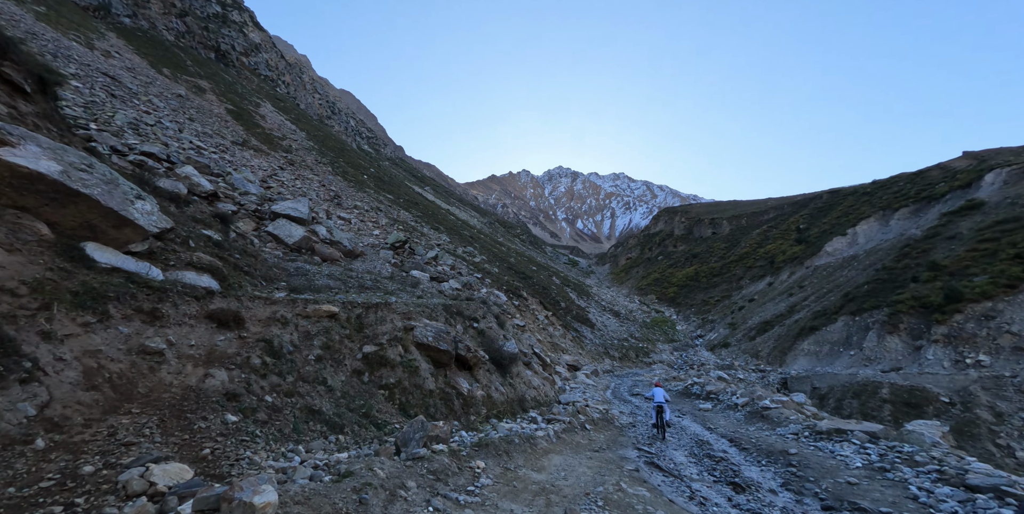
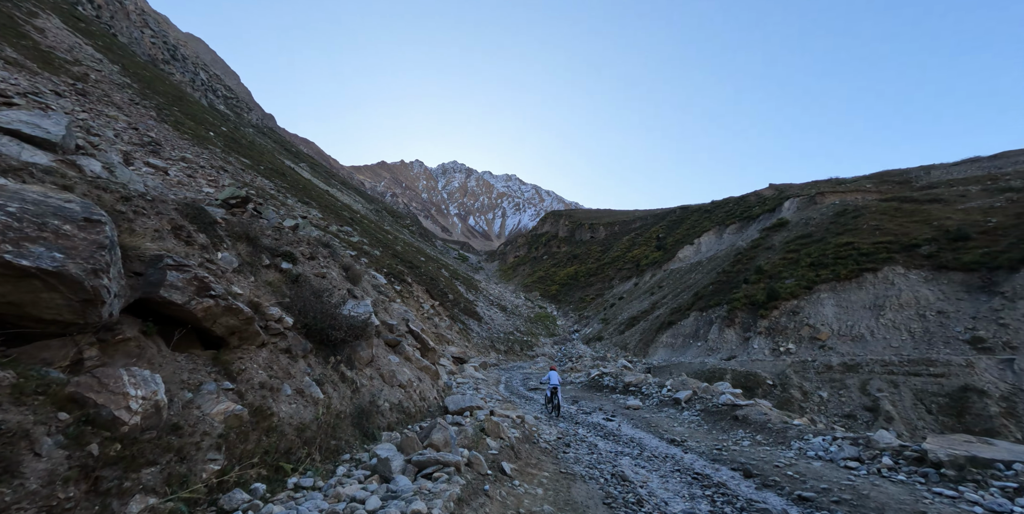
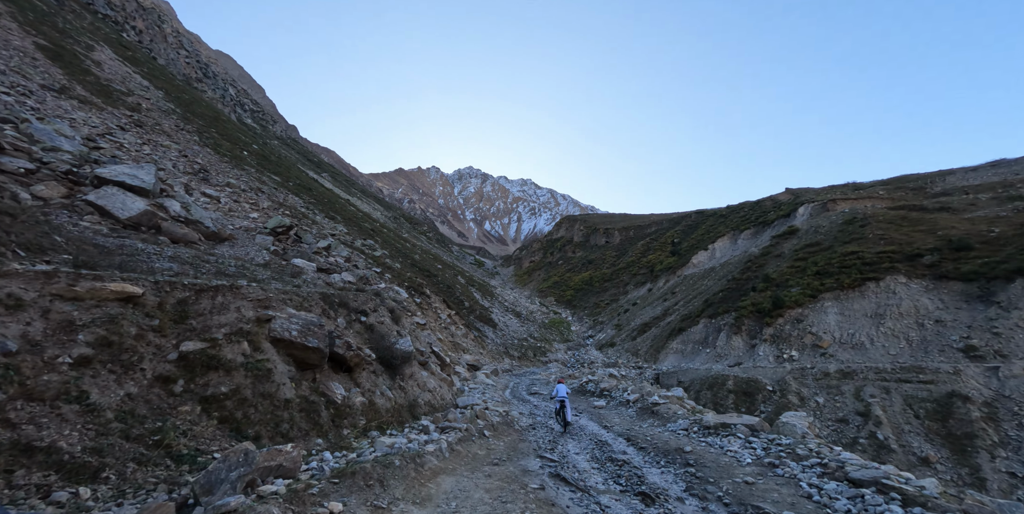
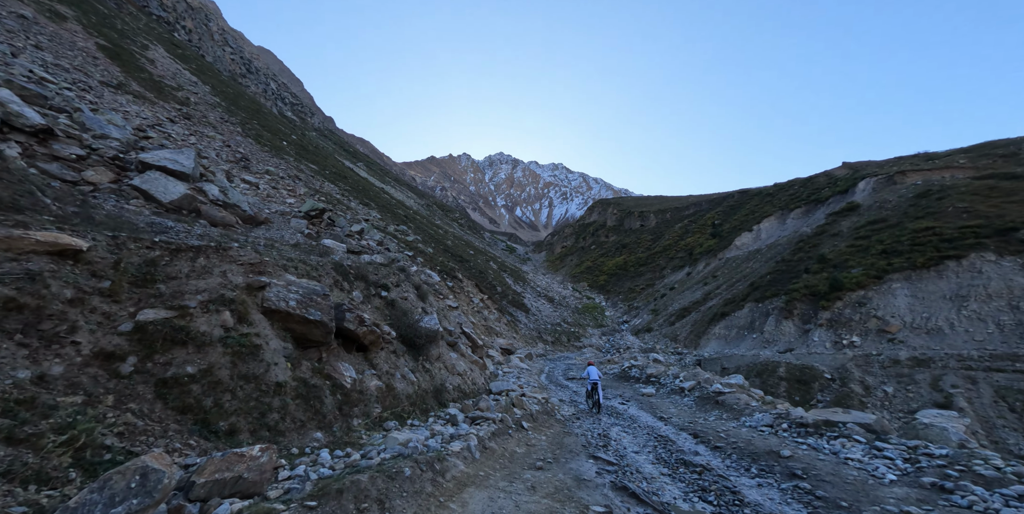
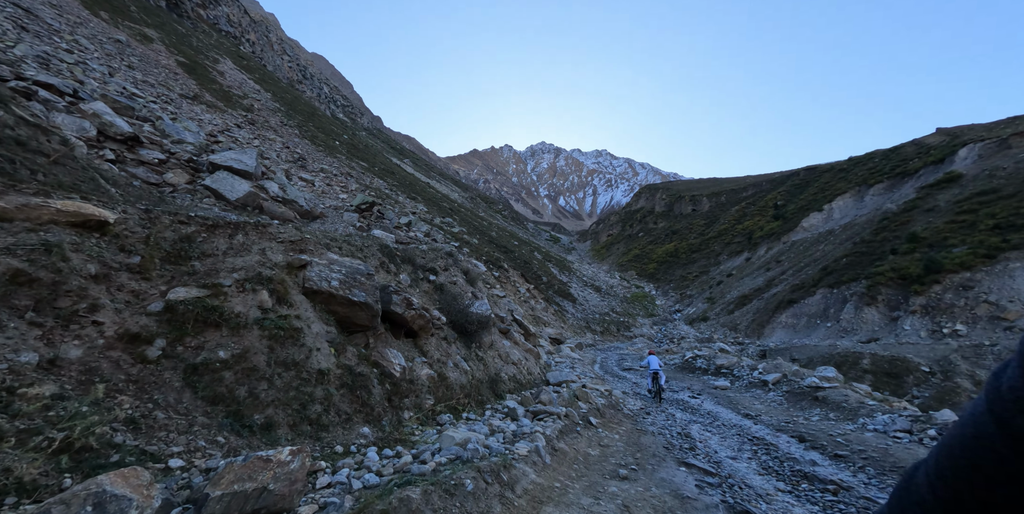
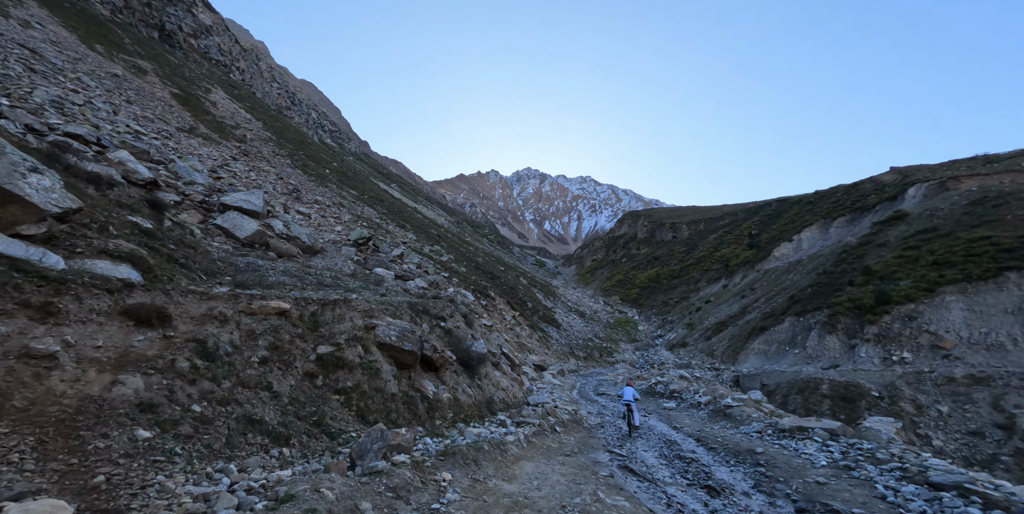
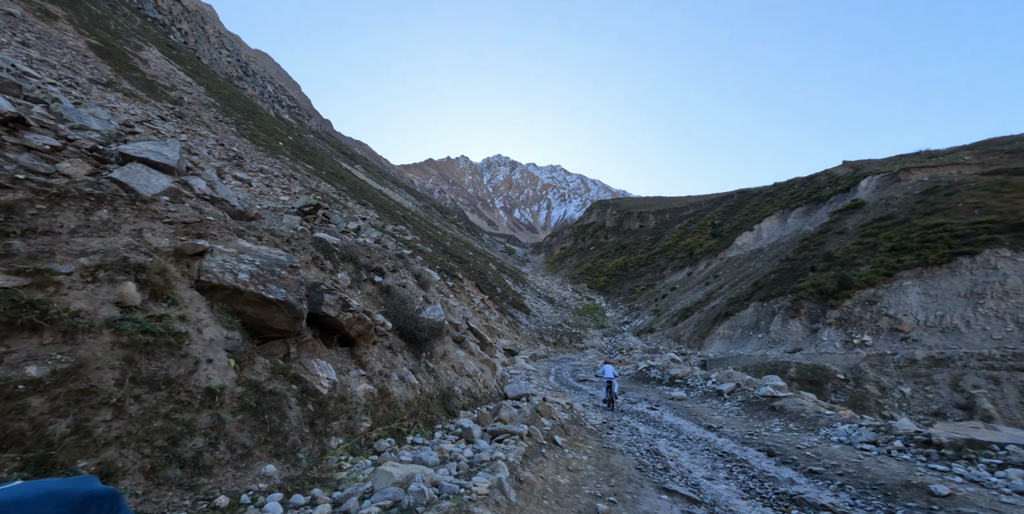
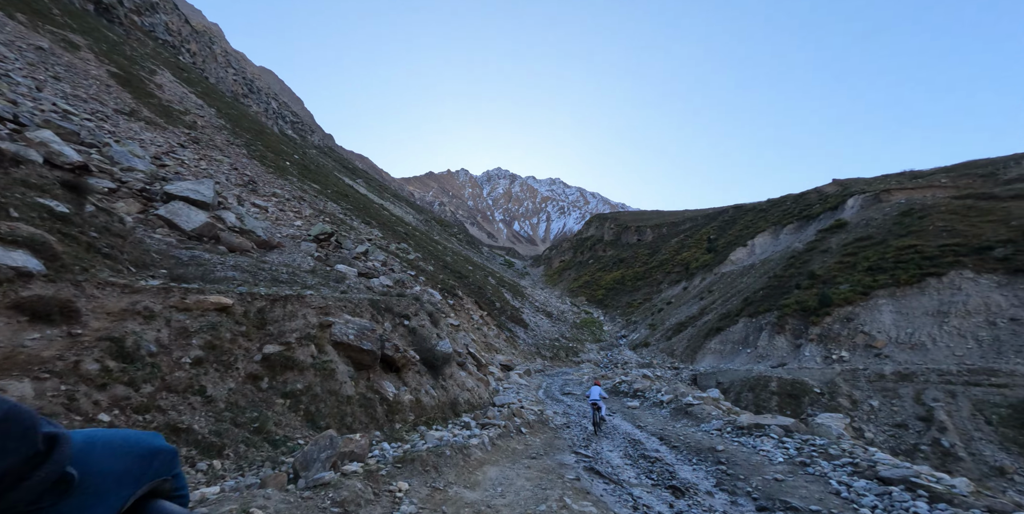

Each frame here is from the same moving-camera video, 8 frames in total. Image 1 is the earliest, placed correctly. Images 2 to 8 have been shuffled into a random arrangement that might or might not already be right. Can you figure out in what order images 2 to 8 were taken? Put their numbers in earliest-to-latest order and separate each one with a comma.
6, 8, 3, 4, 5, 7, 2
